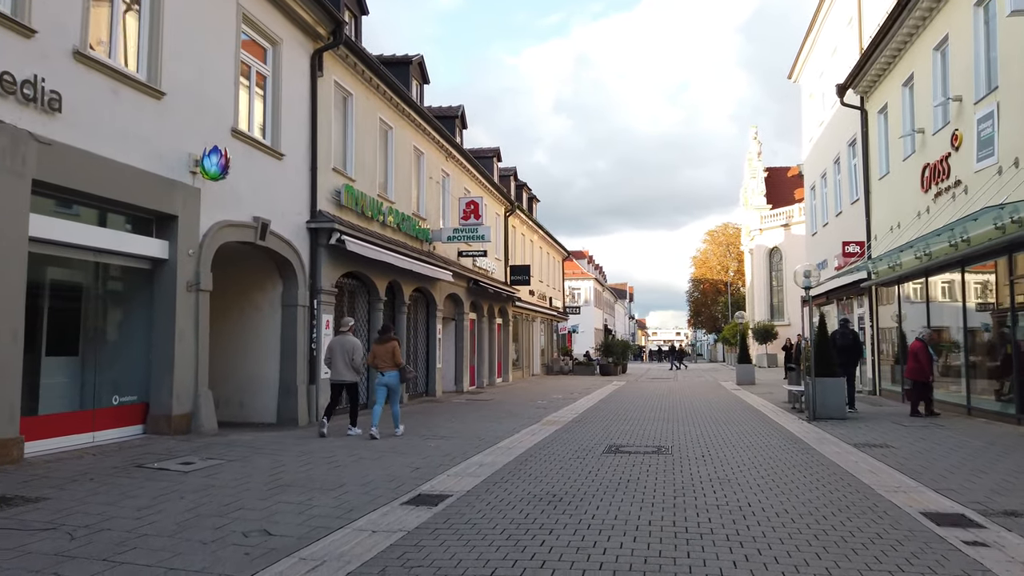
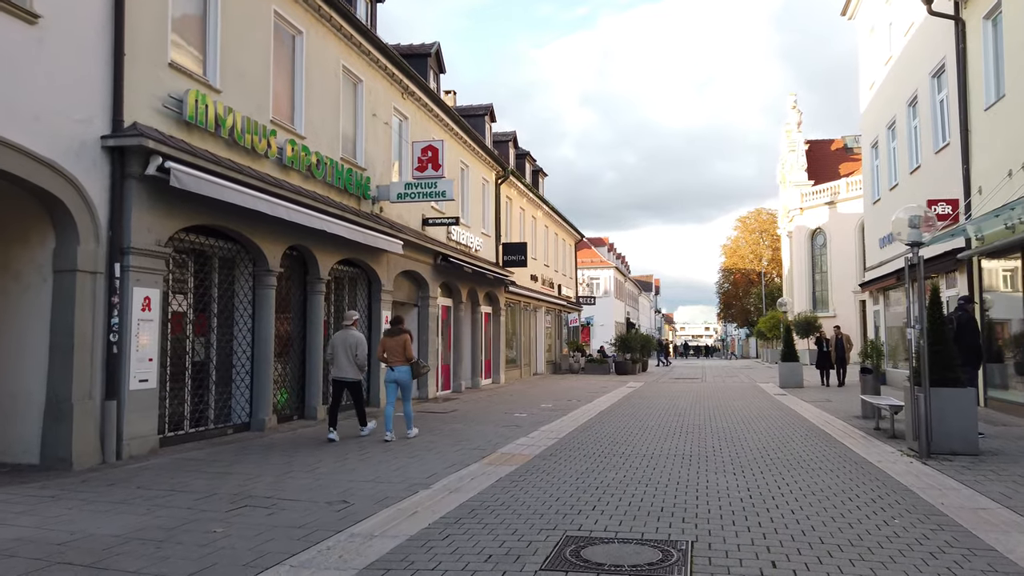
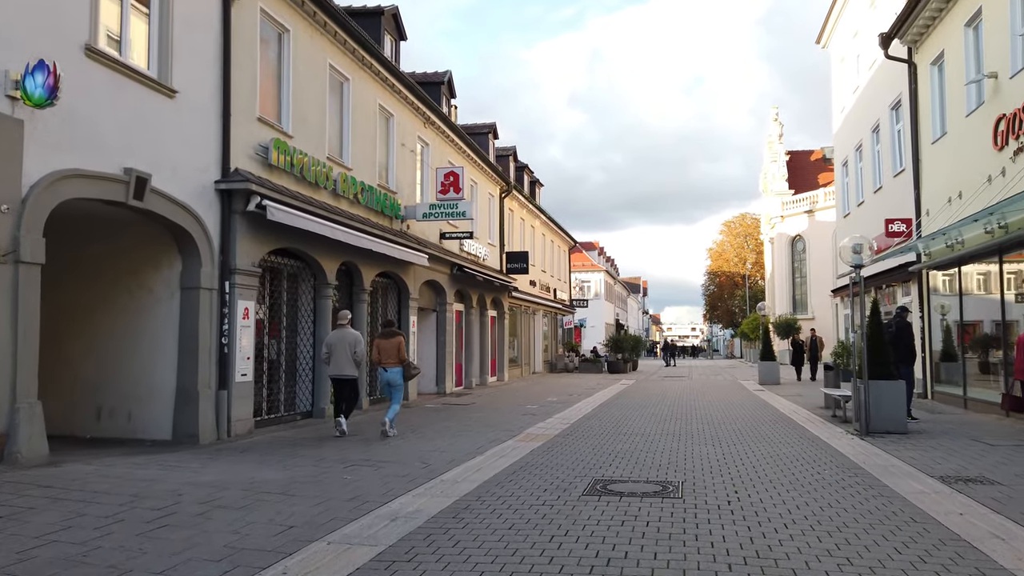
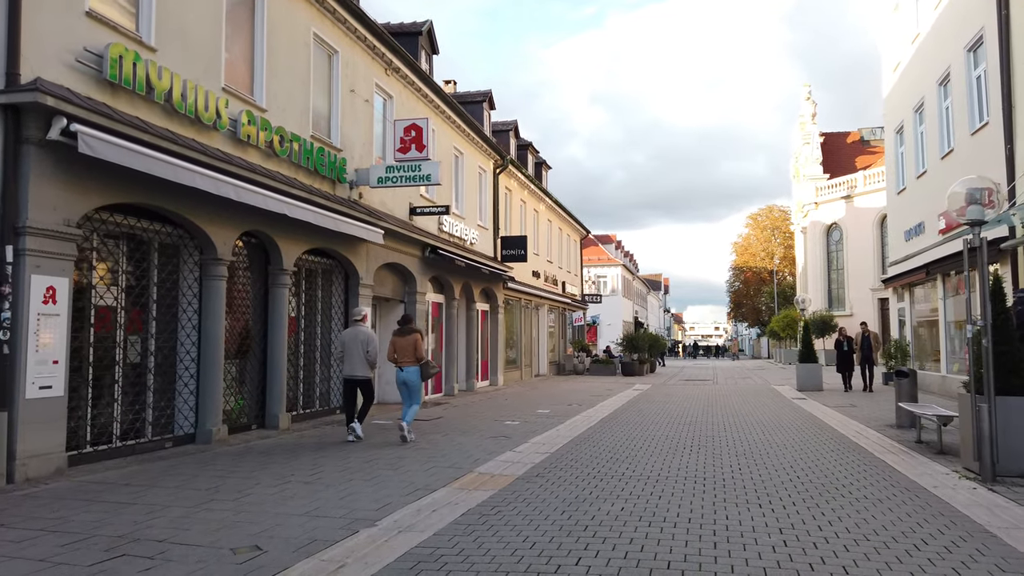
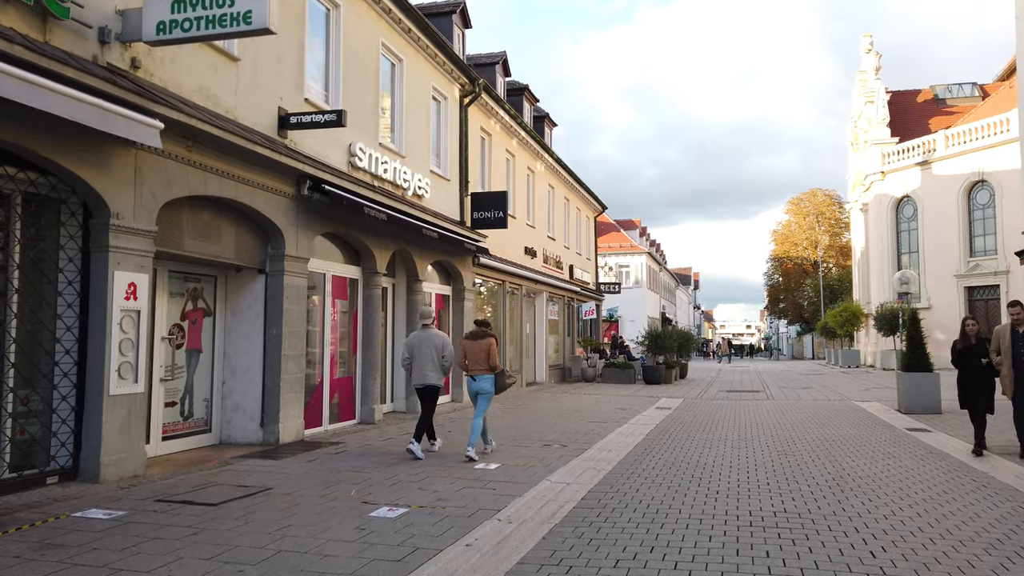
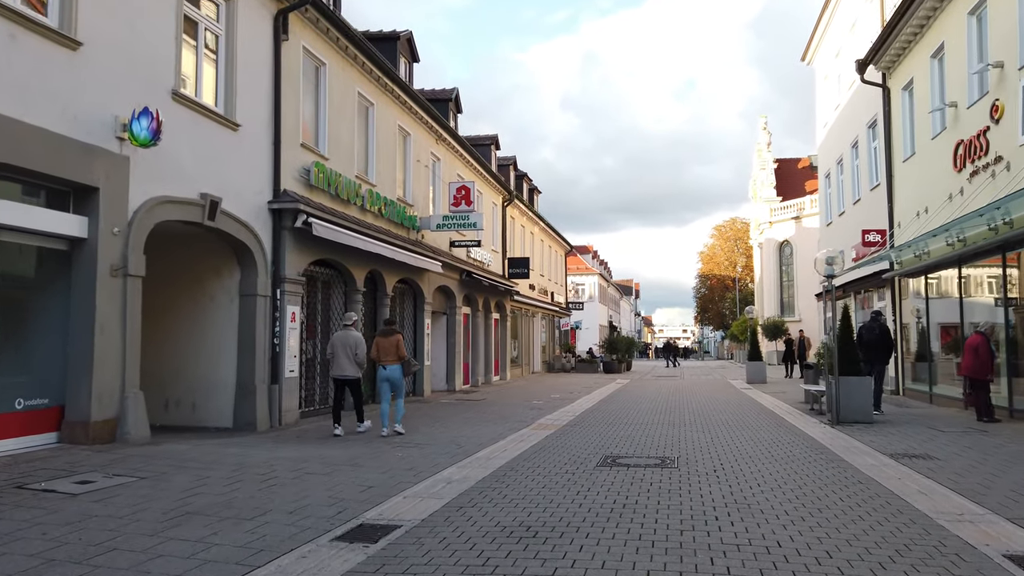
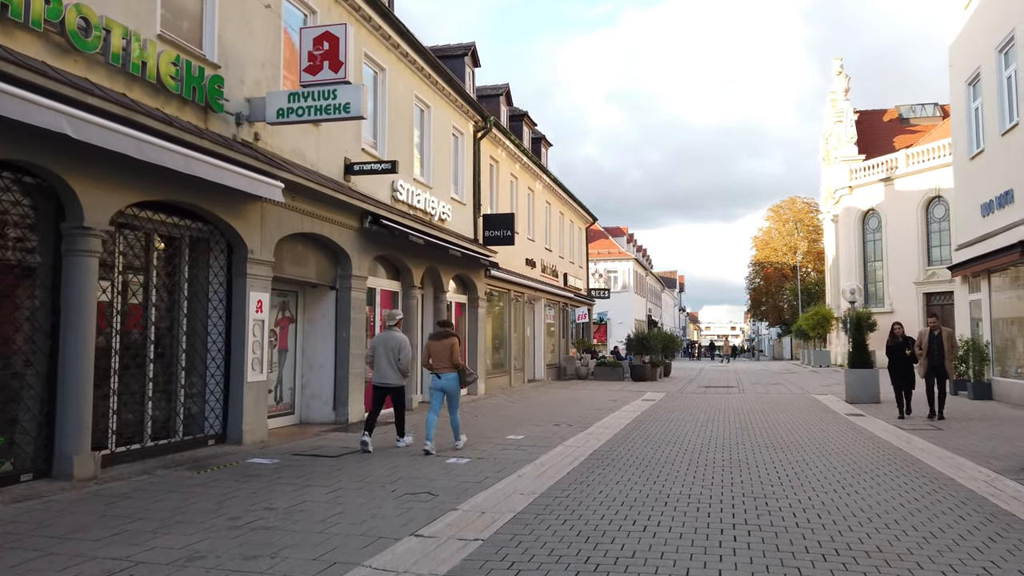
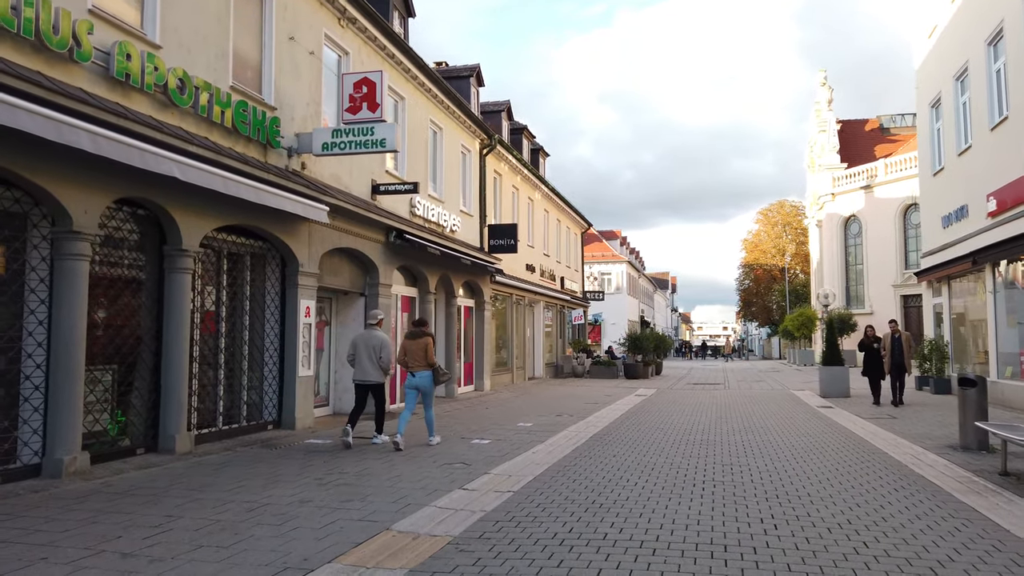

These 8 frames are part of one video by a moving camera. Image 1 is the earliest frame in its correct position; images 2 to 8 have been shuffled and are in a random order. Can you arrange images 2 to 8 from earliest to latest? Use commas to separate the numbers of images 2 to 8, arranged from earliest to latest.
6, 3, 2, 4, 8, 7, 5
